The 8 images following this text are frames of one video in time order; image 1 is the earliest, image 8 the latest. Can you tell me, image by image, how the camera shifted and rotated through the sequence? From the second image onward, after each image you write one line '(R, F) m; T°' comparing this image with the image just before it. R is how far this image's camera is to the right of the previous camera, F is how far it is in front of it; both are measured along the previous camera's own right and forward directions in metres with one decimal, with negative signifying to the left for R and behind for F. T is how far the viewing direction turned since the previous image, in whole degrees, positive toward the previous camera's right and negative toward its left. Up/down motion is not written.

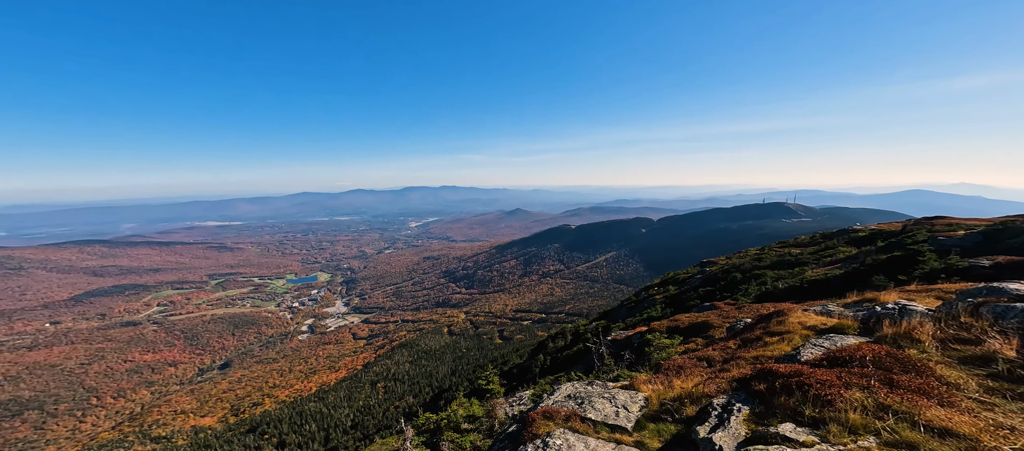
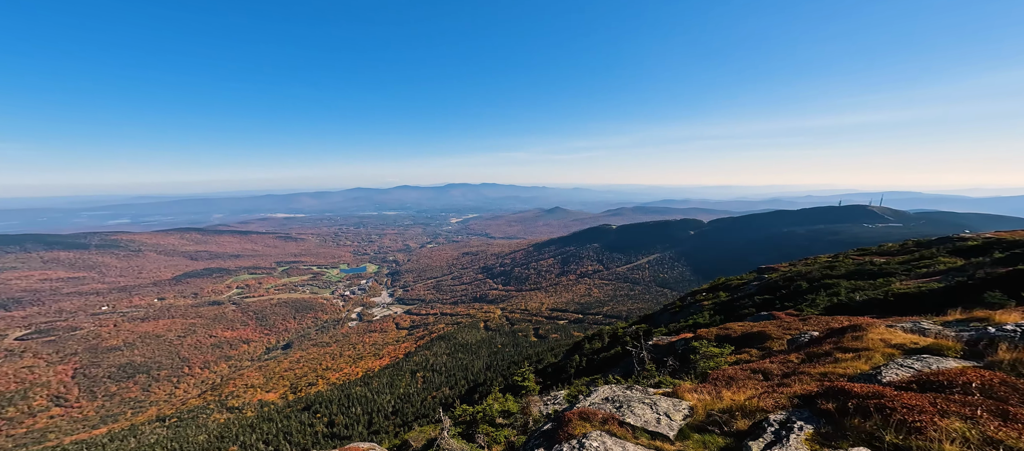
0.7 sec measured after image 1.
(-0.2, -0.1) m; -6°
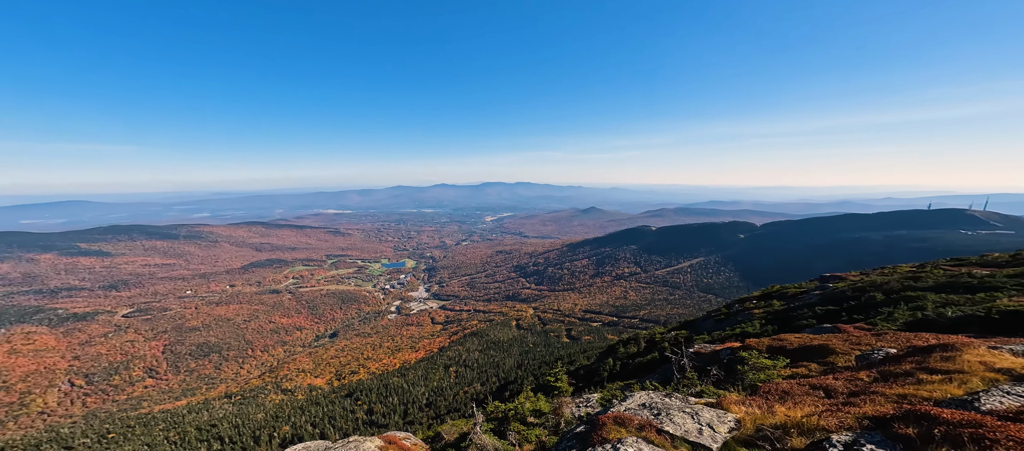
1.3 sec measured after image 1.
(-0.2, 0.0) m; -5°
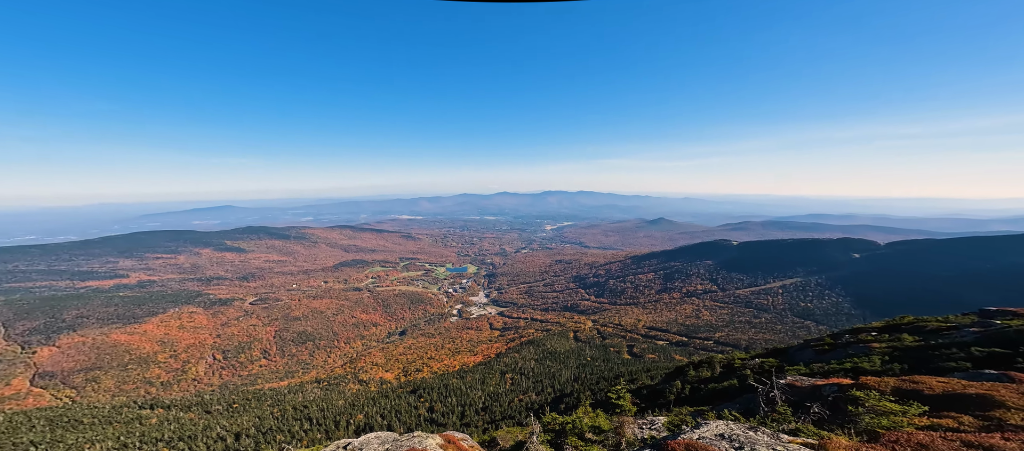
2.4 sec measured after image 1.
(-0.4, +0.5) m; -9°
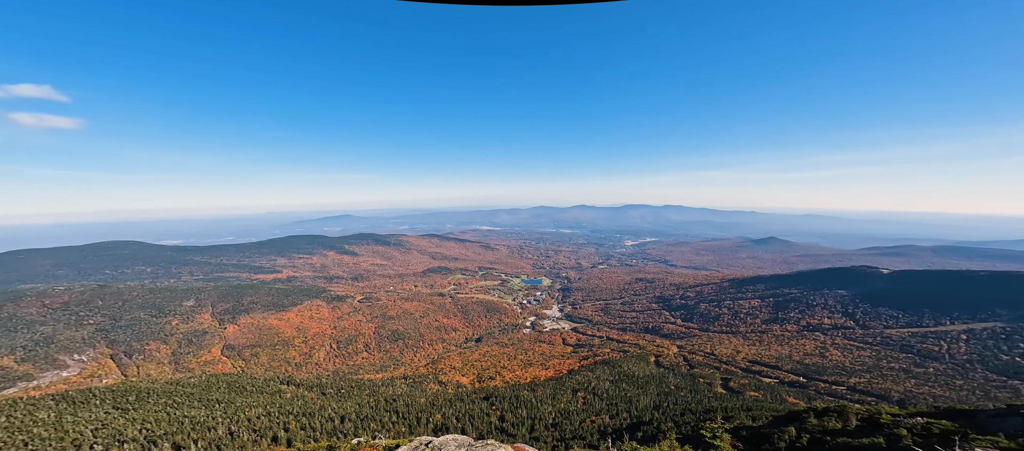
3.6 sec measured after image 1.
(-1.0, +3.0) m; -12°
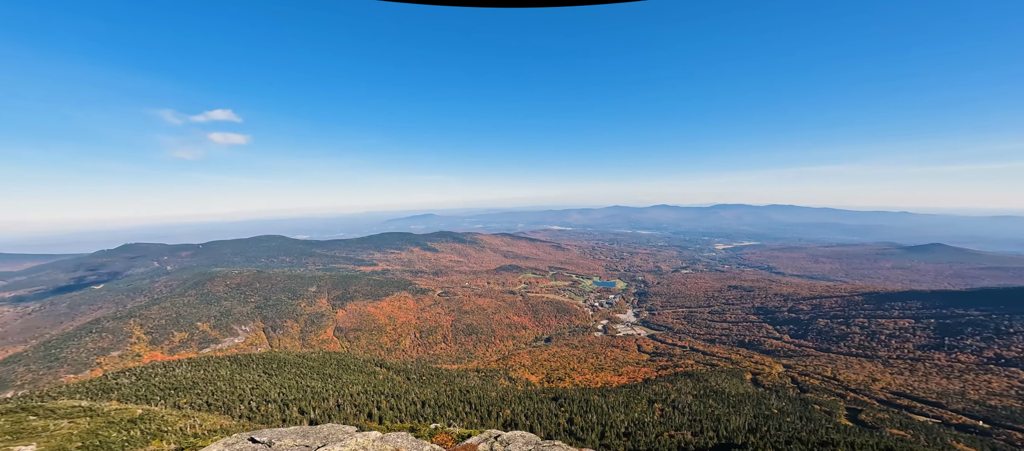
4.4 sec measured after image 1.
(0.0, -1.1) m; -11°
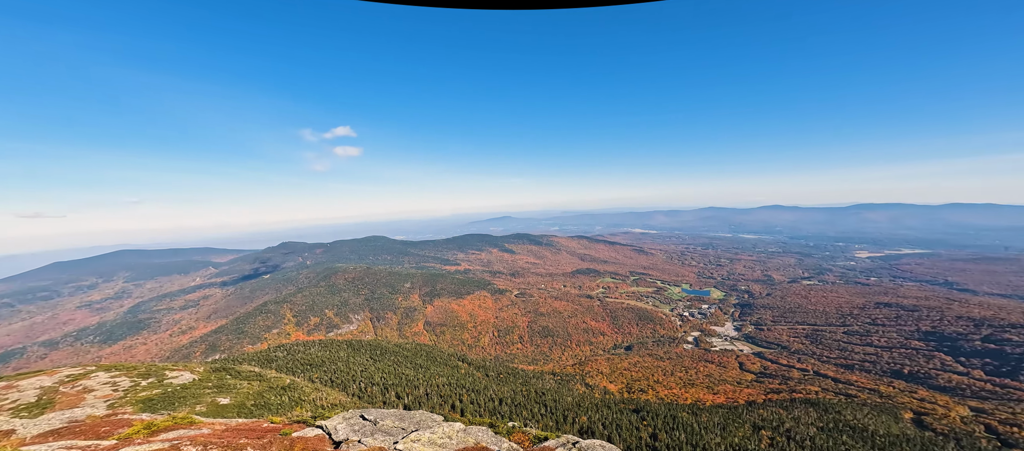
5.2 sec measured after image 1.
(-1.5, +0.7) m; -12°
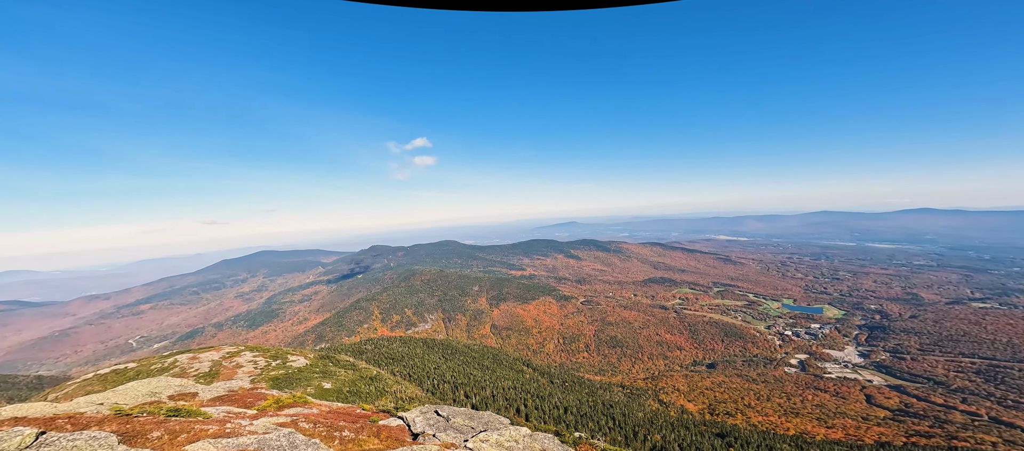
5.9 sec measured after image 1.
(-1.2, +2.2) m; -11°
